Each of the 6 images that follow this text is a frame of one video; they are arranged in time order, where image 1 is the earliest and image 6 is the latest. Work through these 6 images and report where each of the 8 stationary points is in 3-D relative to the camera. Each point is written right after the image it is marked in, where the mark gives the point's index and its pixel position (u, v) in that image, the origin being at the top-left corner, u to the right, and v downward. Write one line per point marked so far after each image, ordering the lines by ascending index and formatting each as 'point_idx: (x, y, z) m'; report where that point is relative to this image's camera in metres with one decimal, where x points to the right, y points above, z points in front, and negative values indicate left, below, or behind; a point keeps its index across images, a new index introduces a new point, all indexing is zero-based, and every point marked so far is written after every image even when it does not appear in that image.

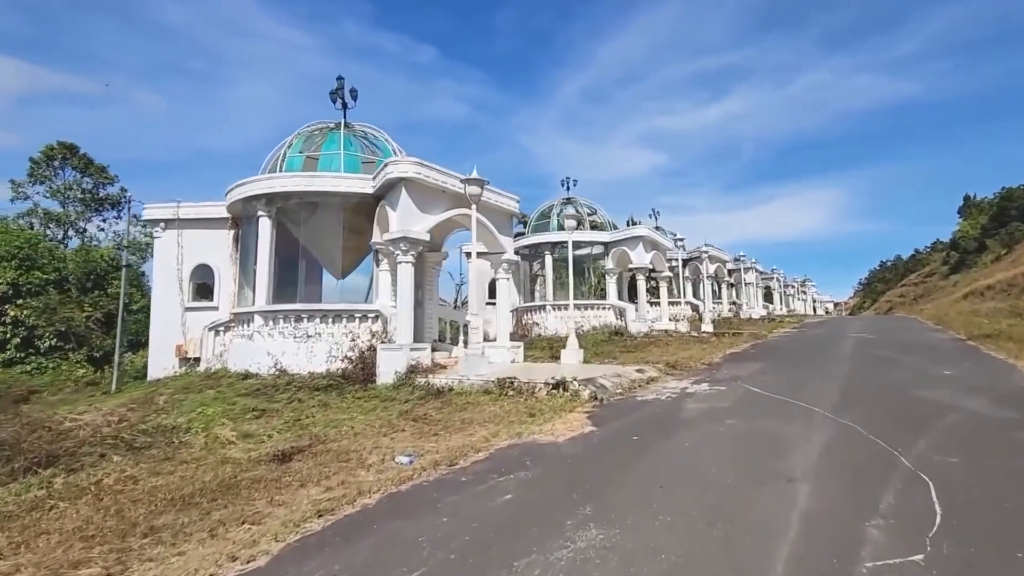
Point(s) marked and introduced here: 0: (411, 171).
0: (-1.7, +1.9, +10.0) m
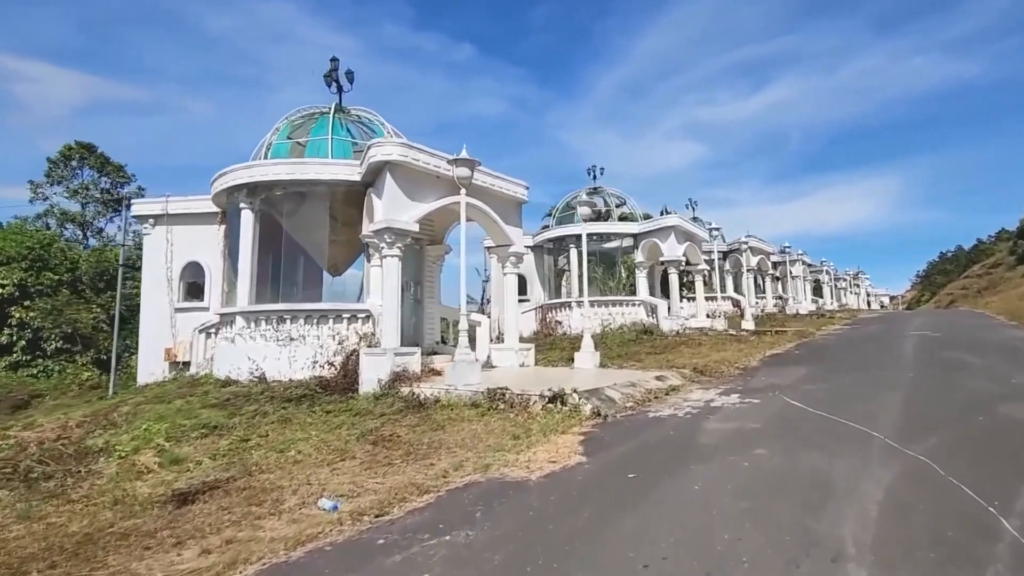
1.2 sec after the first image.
0: (-1.7, +2.0, +8.9) m
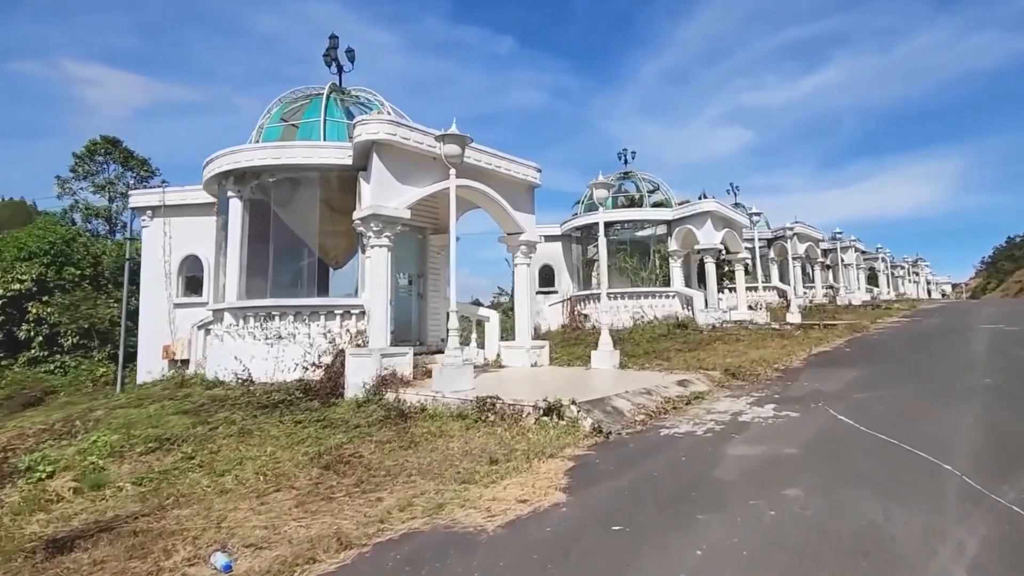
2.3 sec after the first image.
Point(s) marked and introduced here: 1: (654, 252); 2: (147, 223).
0: (-1.7, +2.1, +8.0) m
1: (+4.6, +1.2, +19.6) m
2: (-7.2, +1.3, +11.8) m
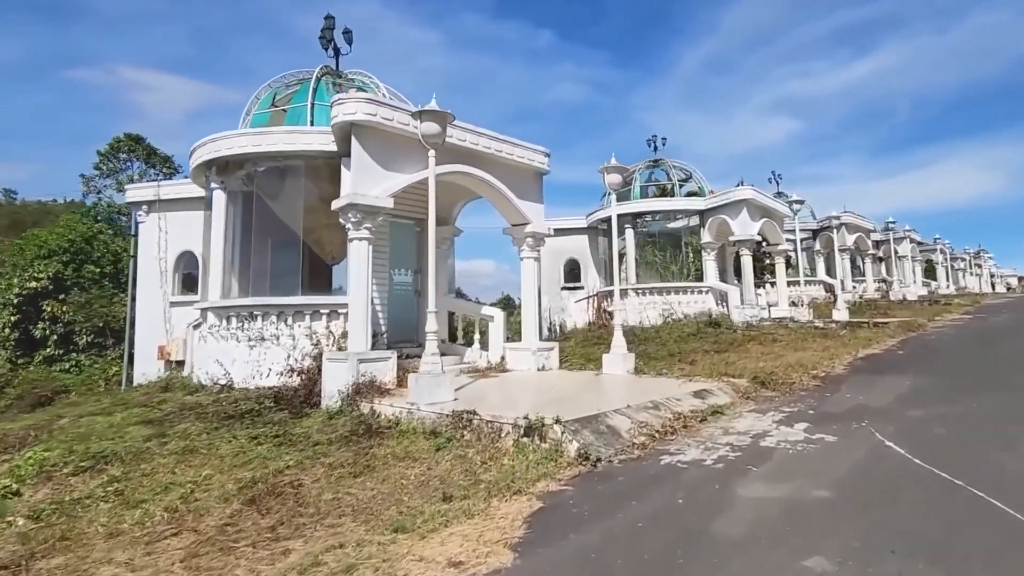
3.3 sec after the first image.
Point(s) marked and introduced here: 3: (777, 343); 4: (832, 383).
0: (-1.8, +2.1, +7.2) m
1: (+5.3, +1.3, +18.3) m
2: (-7.0, +1.3, +11.3) m
3: (+5.2, -1.1, +11.8) m
4: (+4.0, -1.2, +7.5) m
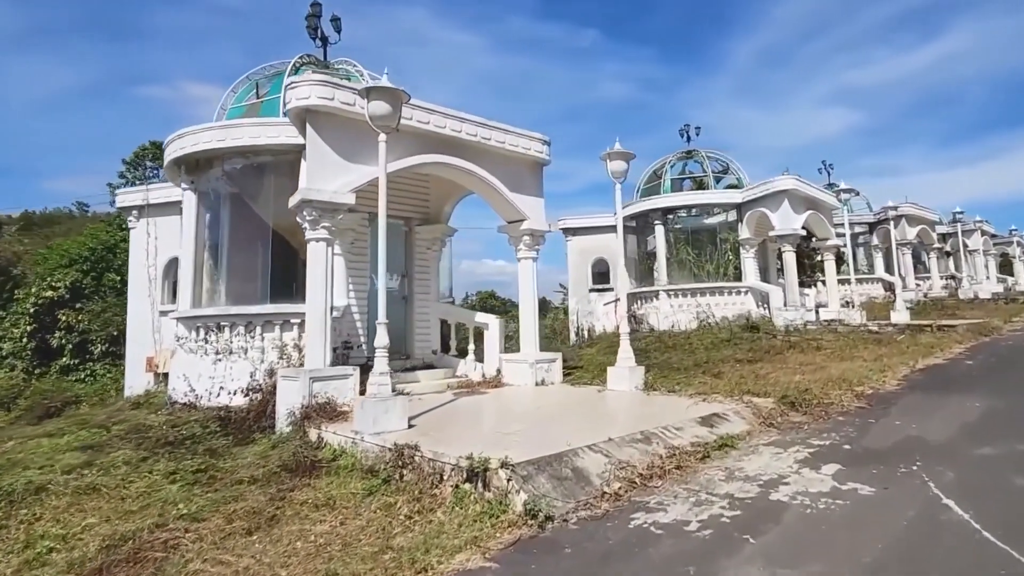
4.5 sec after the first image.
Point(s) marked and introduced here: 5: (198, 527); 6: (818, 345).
0: (-2.1, +2.0, +6.3) m
1: (+5.9, +1.3, +16.9) m
2: (-6.9, +1.2, +10.9) m
3: (+5.3, -1.1, +10.3) m
4: (+3.8, -1.2, +6.2) m
5: (-2.0, -1.5, +3.9) m
6: (+5.7, -1.1, +11.1) m
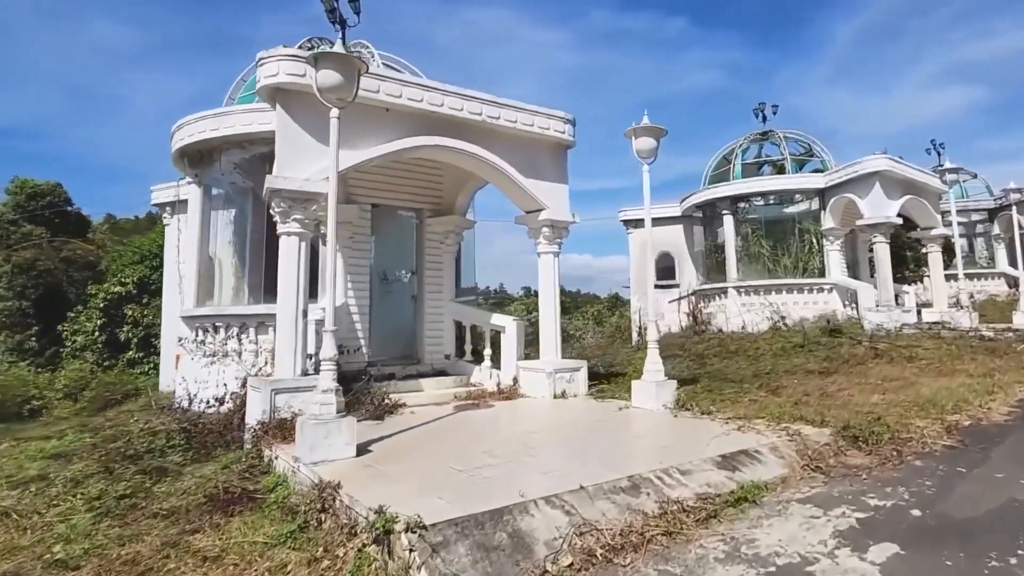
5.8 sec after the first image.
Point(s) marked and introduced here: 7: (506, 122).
0: (-2.1, +2.0, +5.6) m
1: (+7.2, +1.4, +14.9) m
2: (-6.2, +1.2, +10.8) m
3: (+5.7, -1.1, +8.6) m
4: (+3.7, -1.2, +4.7) m
5: (-2.4, -1.6, +3.3) m
6: (+6.2, -1.0, +9.3) m
7: (0.0, +2.0, +7.2) m
